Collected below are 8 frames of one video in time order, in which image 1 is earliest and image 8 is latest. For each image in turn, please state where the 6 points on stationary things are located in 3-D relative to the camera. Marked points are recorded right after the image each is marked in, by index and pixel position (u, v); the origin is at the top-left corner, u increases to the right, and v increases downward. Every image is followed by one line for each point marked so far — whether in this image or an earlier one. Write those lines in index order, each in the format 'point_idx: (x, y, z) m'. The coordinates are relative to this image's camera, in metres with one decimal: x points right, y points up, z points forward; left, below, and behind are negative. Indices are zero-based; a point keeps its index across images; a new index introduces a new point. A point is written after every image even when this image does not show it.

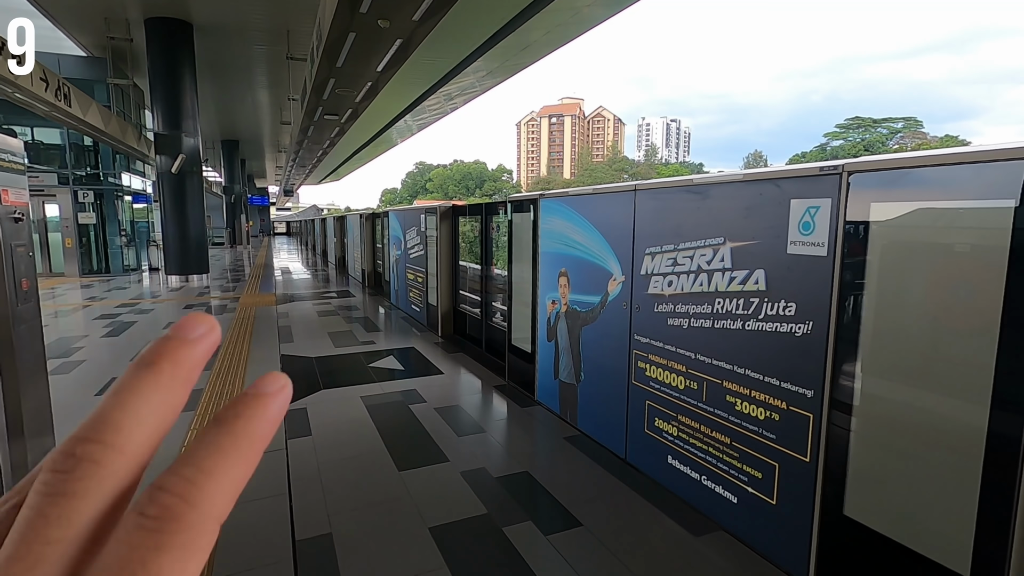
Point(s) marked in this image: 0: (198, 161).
0: (-8.1, +3.3, +13.8) m
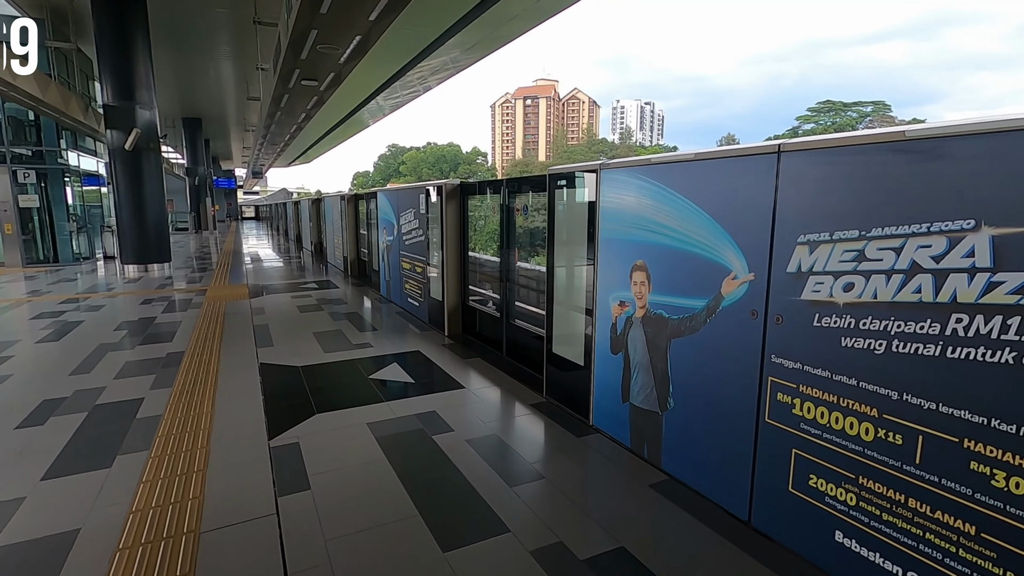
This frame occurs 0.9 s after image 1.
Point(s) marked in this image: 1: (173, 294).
0: (-8.3, +3.5, +12.4) m
1: (-5.7, -0.1, +9.1) m
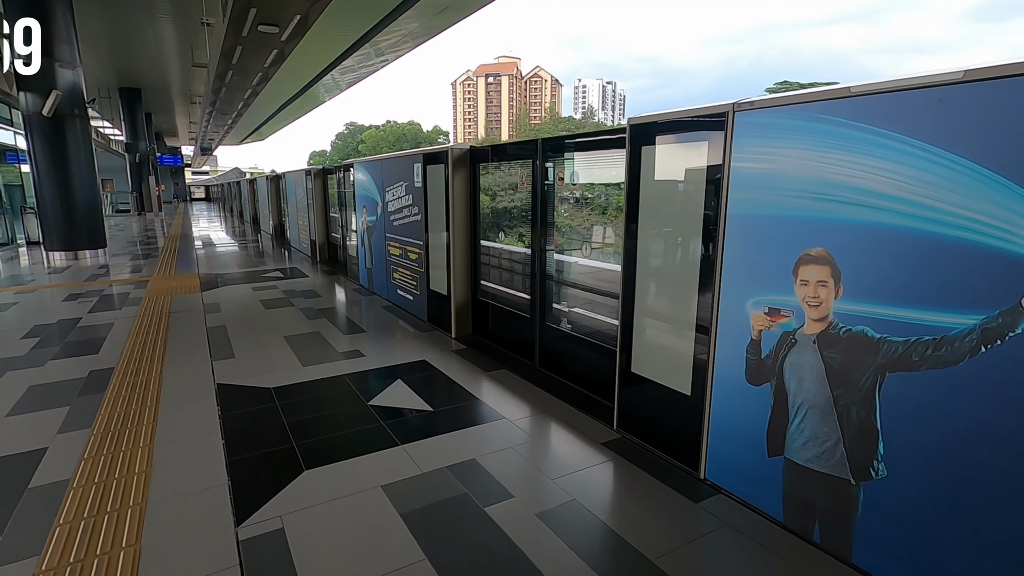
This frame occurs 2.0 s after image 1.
0: (-8.5, +3.7, +10.6) m
1: (-5.7, 0.0, +7.6) m
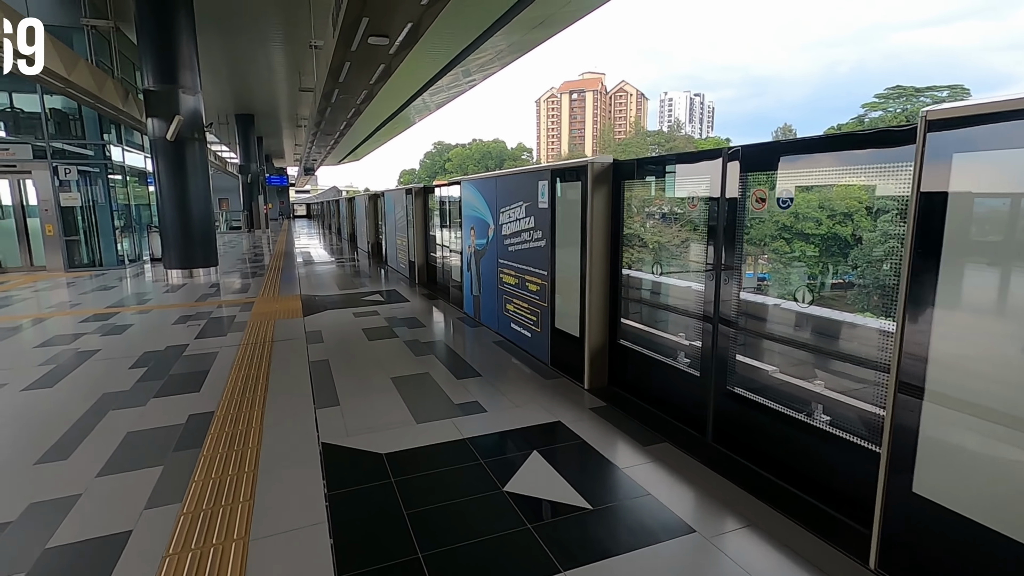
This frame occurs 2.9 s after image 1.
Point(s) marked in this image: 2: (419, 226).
0: (-6.4, +3.3, +11.0) m
1: (-4.2, -0.3, +7.6) m
2: (-1.6, +1.1, +9.3) m
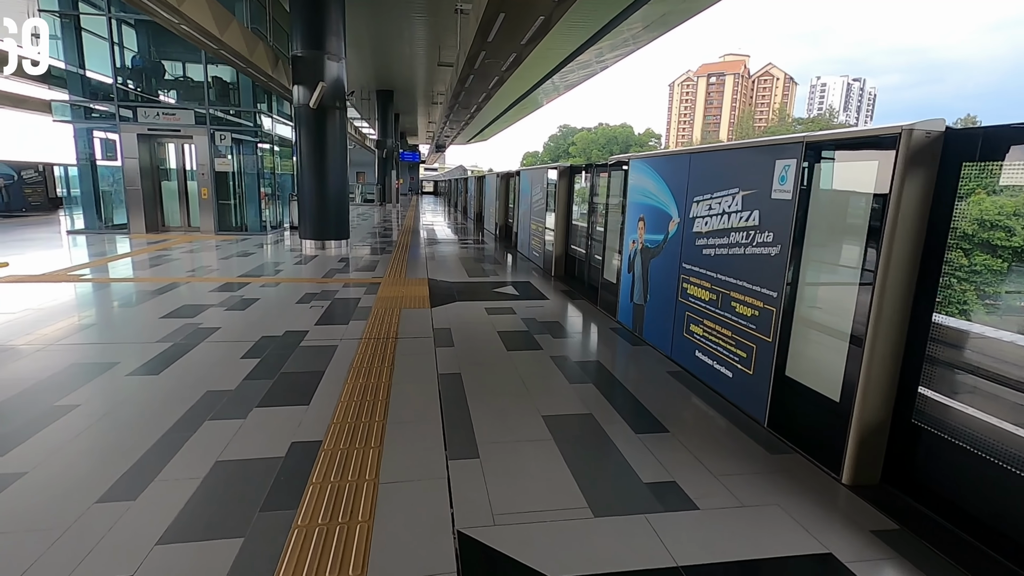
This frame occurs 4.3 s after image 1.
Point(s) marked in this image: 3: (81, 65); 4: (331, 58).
0: (-3.4, +3.9, +10.8) m
1: (-2.2, 0.0, +7.1) m
2: (+0.8, +1.2, +8.2) m
3: (-10.1, +5.2, +12.5) m
4: (-3.6, +4.5, +10.5) m
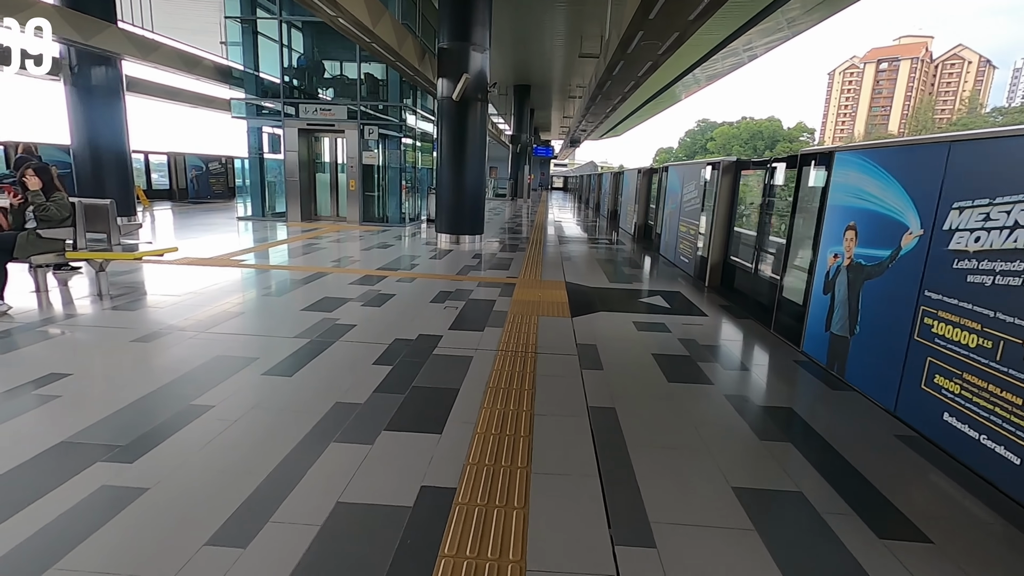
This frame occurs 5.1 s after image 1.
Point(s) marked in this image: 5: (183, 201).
0: (-0.5, +3.9, +10.5) m
1: (-0.4, 0.0, +6.7) m
2: (+2.8, +1.0, +7.1) m
3: (-6.6, +5.6, +13.7) m
4: (-0.7, +4.6, +10.3) m
5: (-11.7, +3.1, +19.0) m
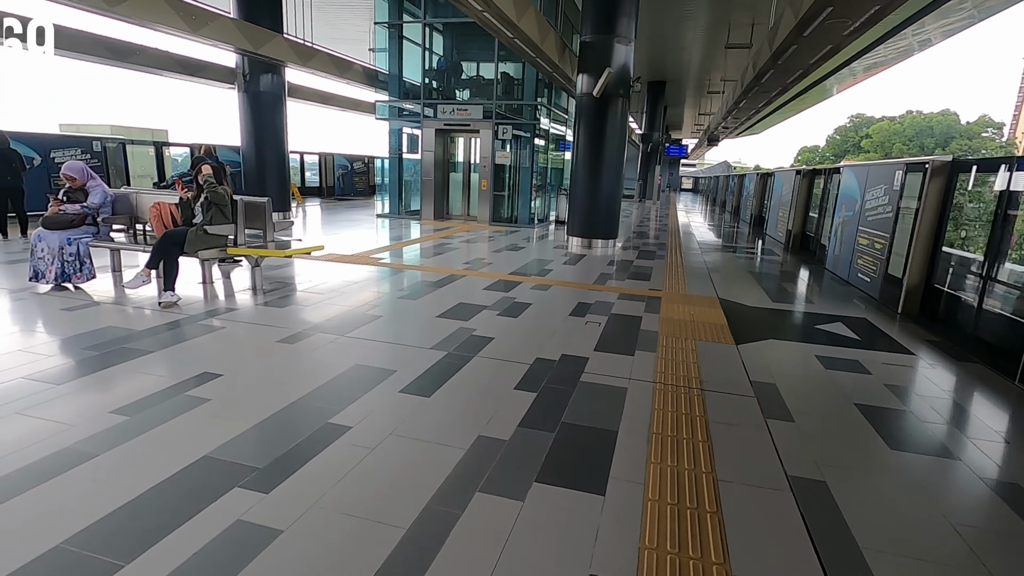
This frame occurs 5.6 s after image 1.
0: (+2.1, +3.8, +9.8) m
1: (+1.2, -0.1, +6.1) m
2: (+4.5, +0.7, +5.8) m
3: (-3.0, +5.8, +14.2) m
4: (+2.0, +4.4, +9.6) m
5: (-7.0, +3.5, +20.5) m
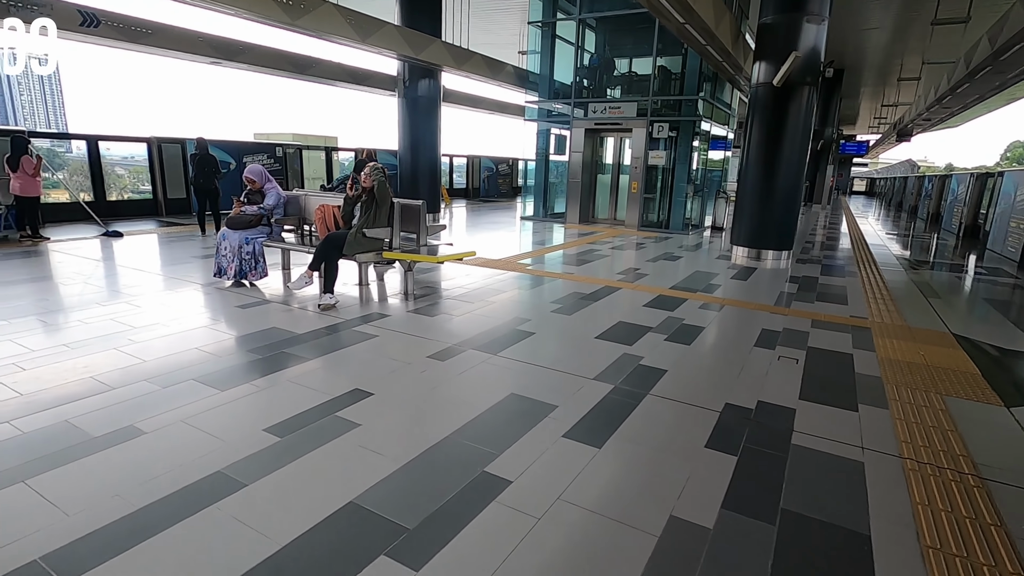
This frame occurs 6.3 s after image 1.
0: (+4.8, +3.5, +8.4) m
1: (+2.8, -0.4, +5.0) m
2: (+6.0, +0.3, +3.9) m
3: (+1.0, +5.6, +13.9) m
4: (+4.6, +4.1, +8.2) m
5: (-1.4, +3.5, +20.9) m
